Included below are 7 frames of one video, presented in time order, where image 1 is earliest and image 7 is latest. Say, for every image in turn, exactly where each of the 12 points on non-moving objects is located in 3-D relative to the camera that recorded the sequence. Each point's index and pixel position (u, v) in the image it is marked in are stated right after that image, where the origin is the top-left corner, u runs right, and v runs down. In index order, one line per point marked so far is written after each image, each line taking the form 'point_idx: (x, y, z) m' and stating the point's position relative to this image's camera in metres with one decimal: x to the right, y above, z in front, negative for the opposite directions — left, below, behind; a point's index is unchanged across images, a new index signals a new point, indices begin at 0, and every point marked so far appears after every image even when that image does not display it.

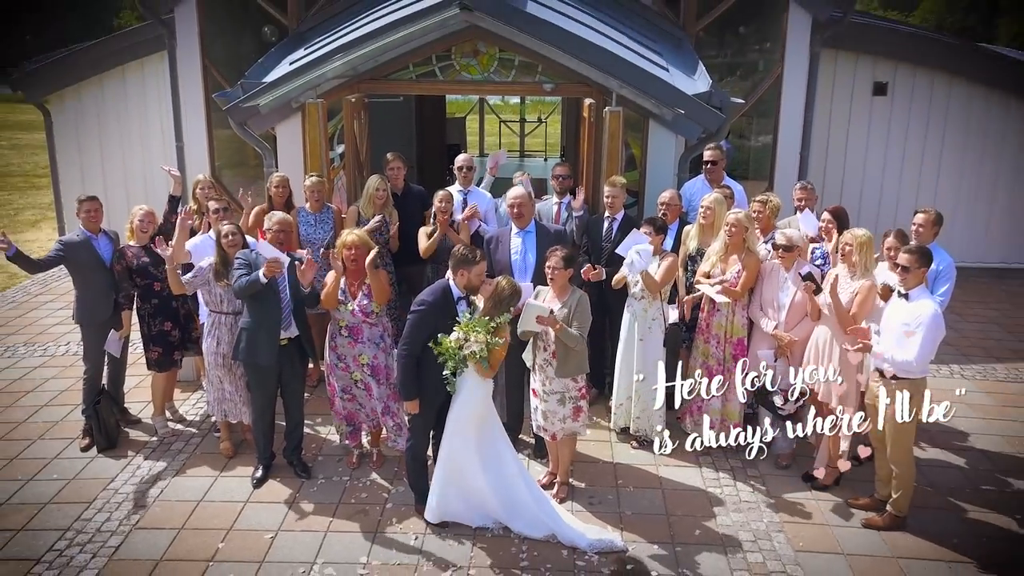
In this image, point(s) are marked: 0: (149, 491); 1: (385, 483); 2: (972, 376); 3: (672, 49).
0: (-3.5, -2.0, +5.0) m
1: (-1.3, -1.9, +5.1) m
2: (+6.4, -1.2, +7.2) m
3: (+2.5, +3.7, +8.0) m
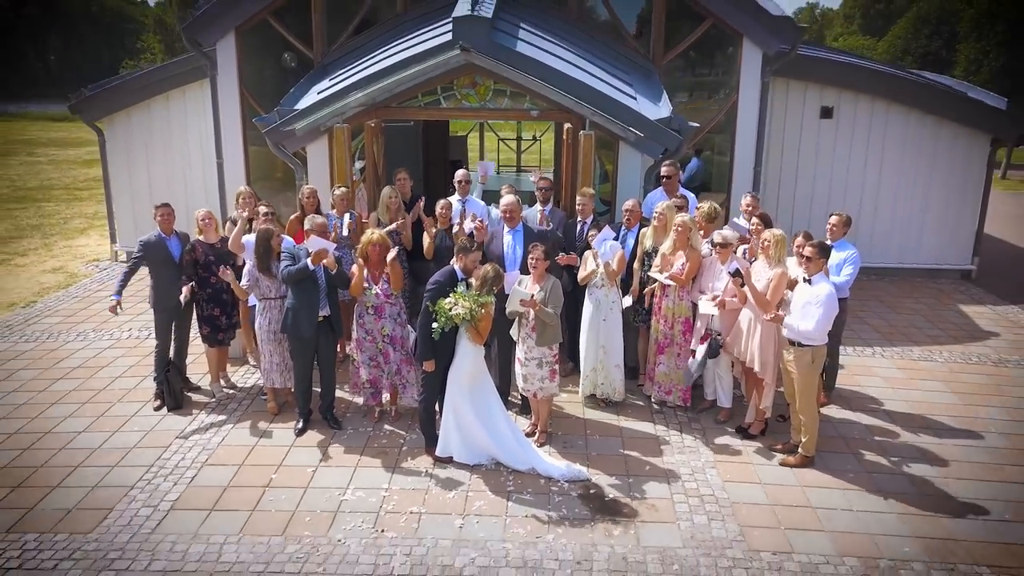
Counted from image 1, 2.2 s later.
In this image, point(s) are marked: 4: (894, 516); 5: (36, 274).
0: (-3.7, -1.8, +6.3) m
1: (-1.4, -1.8, +6.3) m
2: (+6.3, -1.1, +8.4) m
3: (+2.4, +3.8, +9.4) m
4: (+4.0, -2.4, +5.3) m
5: (-10.8, +0.3, +11.7) m
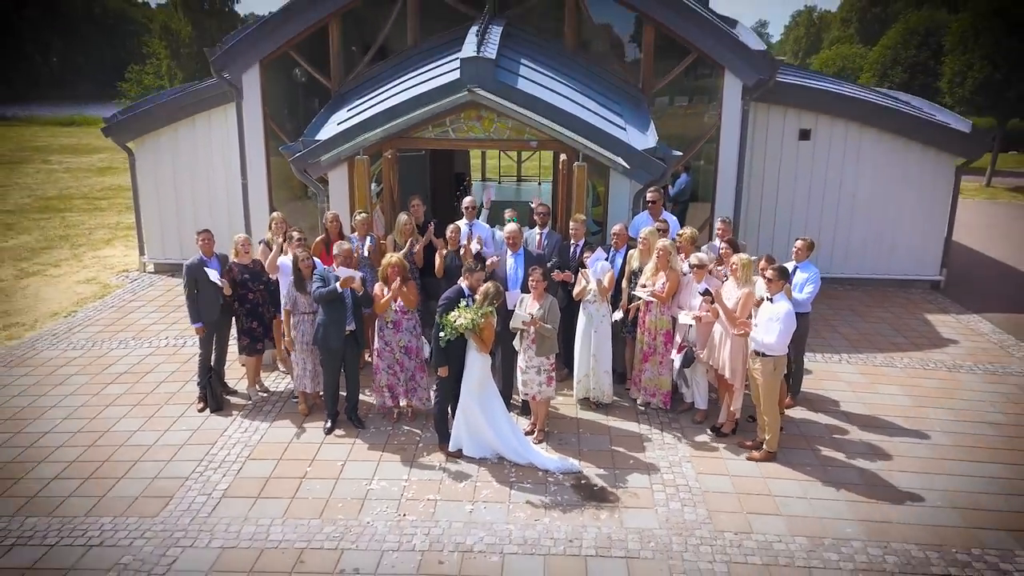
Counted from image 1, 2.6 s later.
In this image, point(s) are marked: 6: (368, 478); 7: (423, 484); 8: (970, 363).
0: (-3.6, -2.1, +7.2) m
1: (-1.3, -2.0, +7.2) m
2: (+6.3, -1.3, +9.3) m
3: (+2.4, +3.6, +10.3) m
4: (+4.0, -2.6, +6.2) m
5: (-10.8, +0.1, +12.6) m
6: (-1.8, -2.4, +6.5) m
7: (-1.1, -2.4, +6.4) m
8: (+8.5, -1.4, +9.5) m
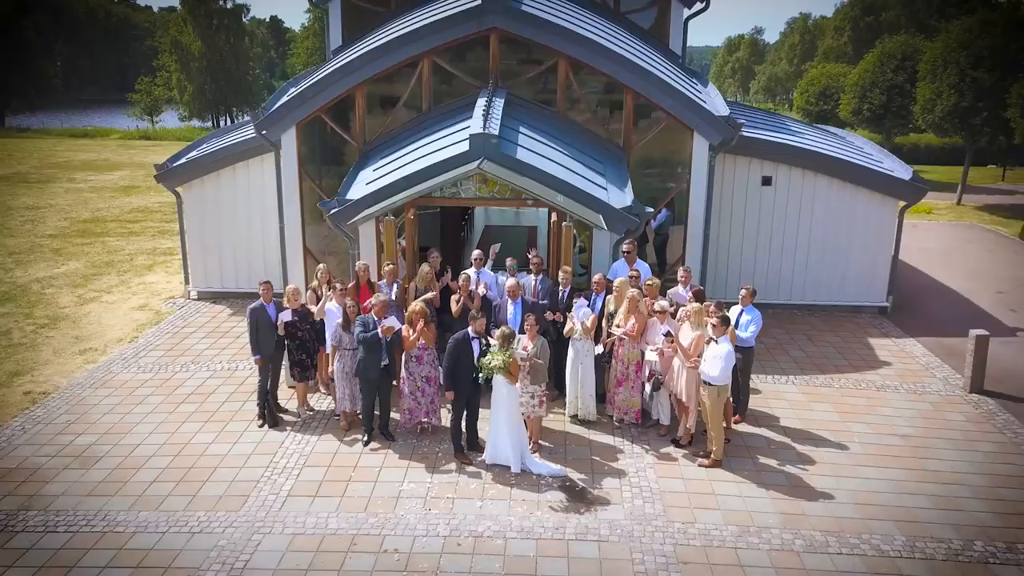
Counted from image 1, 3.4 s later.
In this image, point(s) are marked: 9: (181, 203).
0: (-3.6, -2.8, +9.0) m
1: (-1.3, -2.7, +9.0) m
2: (+6.3, -2.0, +11.1) m
3: (+2.4, +2.9, +12.1) m
4: (+4.0, -3.3, +8.0) m
5: (-10.8, -0.6, +14.4) m
6: (-1.8, -3.1, +8.3) m
7: (-1.1, -3.2, +8.2) m
8: (+8.5, -2.1, +11.3) m
9: (-9.3, +2.4, +14.4) m
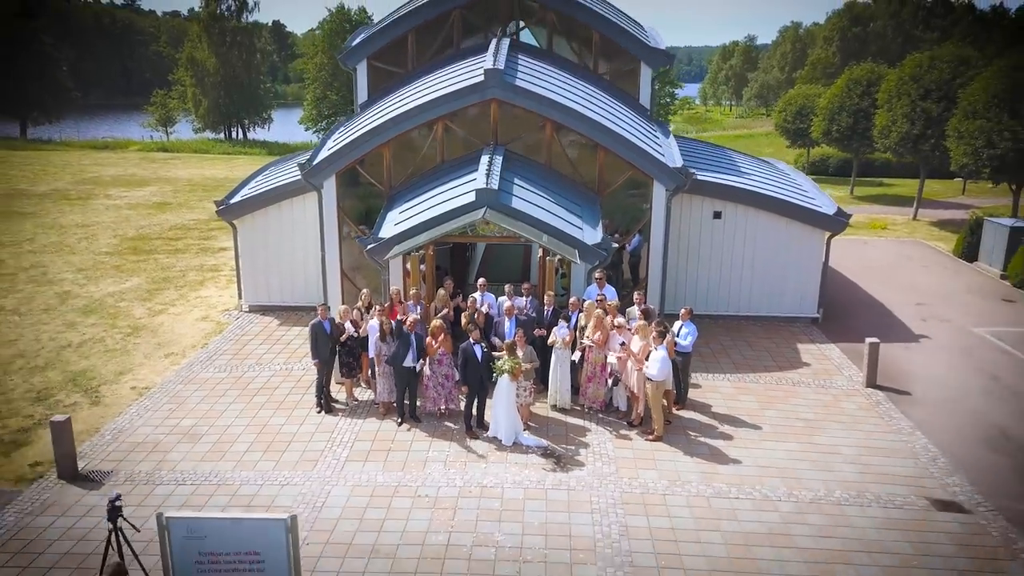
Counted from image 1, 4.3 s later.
0: (-3.7, -3.3, +12.1) m
1: (-1.4, -3.2, +12.1) m
2: (+6.2, -2.5, +14.3) m
3: (+2.3, +2.4, +15.2) m
4: (+3.9, -3.8, +11.2) m
5: (-10.9, -1.1, +17.5) m
6: (-1.9, -3.6, +11.4) m
7: (-1.2, -3.7, +11.3) m
8: (+8.4, -2.6, +14.4) m
9: (-9.4, +1.9, +17.5) m
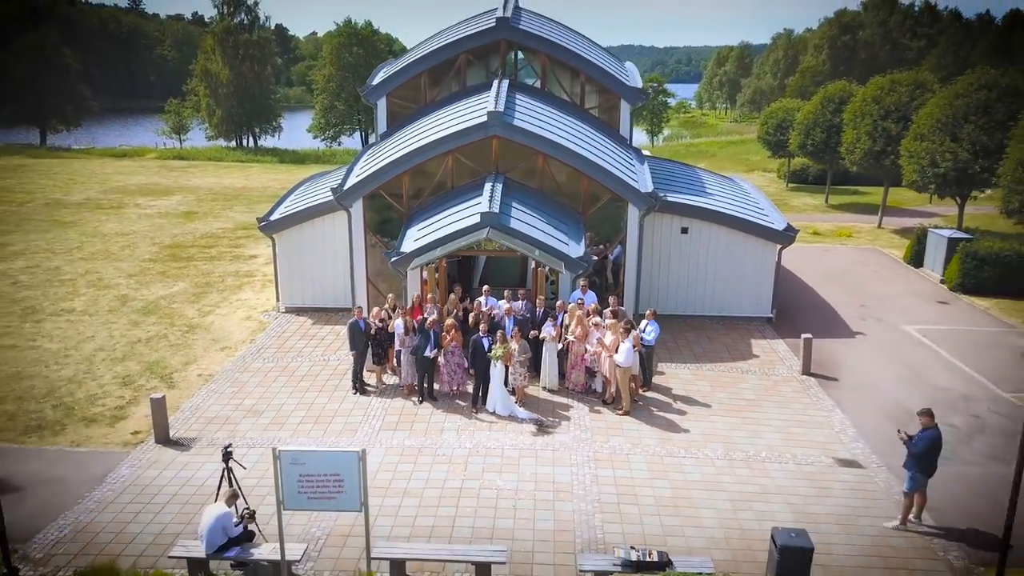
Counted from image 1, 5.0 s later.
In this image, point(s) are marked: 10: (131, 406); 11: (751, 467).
0: (-3.8, -3.5, +15.1) m
1: (-1.5, -3.4, +15.2) m
2: (+6.1, -2.7, +17.3) m
3: (+2.2, +2.2, +18.2) m
4: (+3.9, -4.0, +14.2) m
5: (-11.0, -1.3, +20.5) m
6: (-2.0, -3.8, +14.4) m
7: (-1.3, -3.8, +14.3) m
8: (+8.4, -2.7, +17.4) m
9: (-9.5, +1.7, +20.5) m
10: (-11.4, -3.5, +15.3) m
11: (+6.1, -4.6, +13.1) m
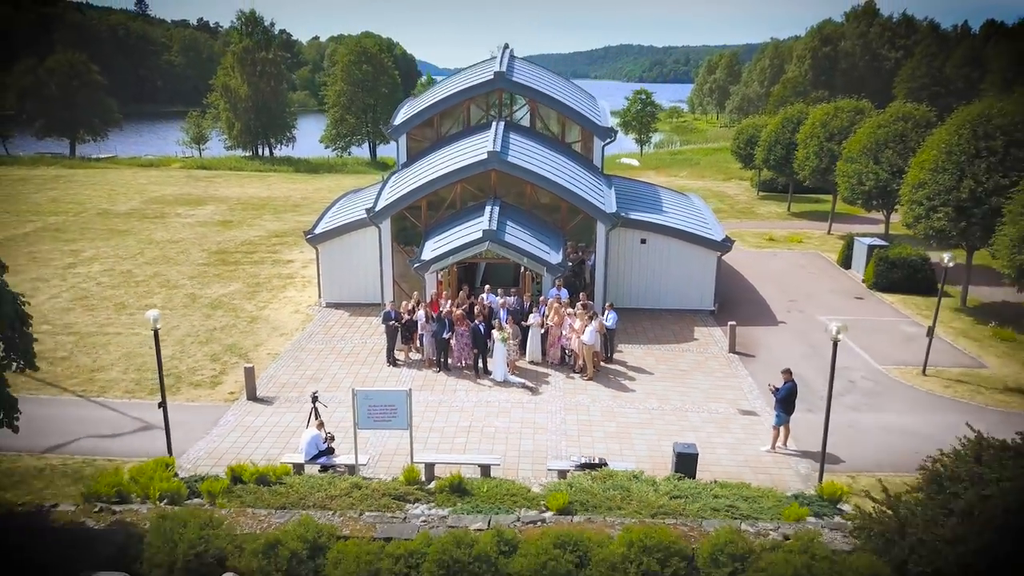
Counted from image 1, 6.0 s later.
0: (-4.0, -3.4, +20.4) m
1: (-1.7, -3.4, +20.4) m
2: (+5.9, -2.6, +22.5) m
3: (+2.0, +2.3, +23.4) m
4: (+3.6, -3.9, +19.4) m
5: (-11.2, -1.3, +25.7) m
6: (-2.2, -3.7, +19.6) m
7: (-1.5, -3.8, +19.6) m
8: (+8.1, -2.7, +22.7) m
9: (-9.7, +1.7, +25.7) m
10: (-11.6, -3.5, +20.5) m
11: (+5.9, -4.5, +18.3) m
